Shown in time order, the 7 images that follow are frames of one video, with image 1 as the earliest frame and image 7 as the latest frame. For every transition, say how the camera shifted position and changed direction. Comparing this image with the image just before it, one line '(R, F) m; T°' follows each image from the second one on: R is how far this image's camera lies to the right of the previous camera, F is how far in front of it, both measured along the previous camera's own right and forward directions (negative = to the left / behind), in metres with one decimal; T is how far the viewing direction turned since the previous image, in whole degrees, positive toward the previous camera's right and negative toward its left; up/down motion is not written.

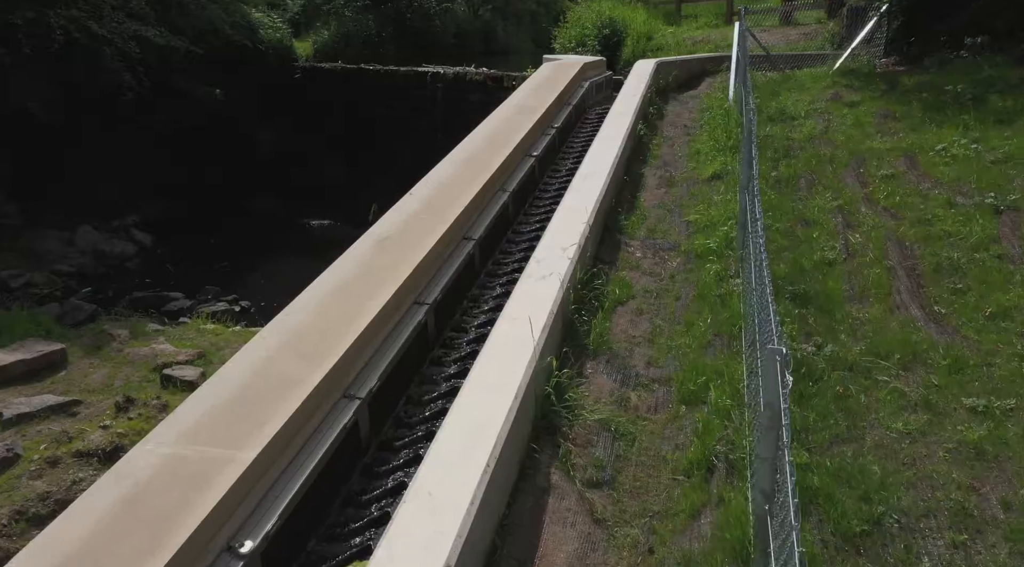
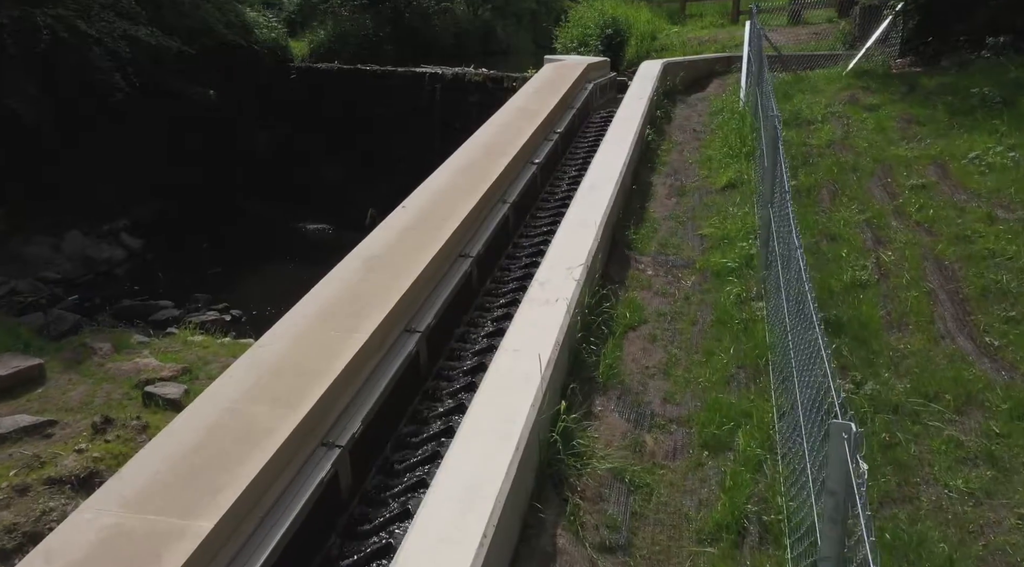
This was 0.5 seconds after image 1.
(0.0, +0.4) m; 0°
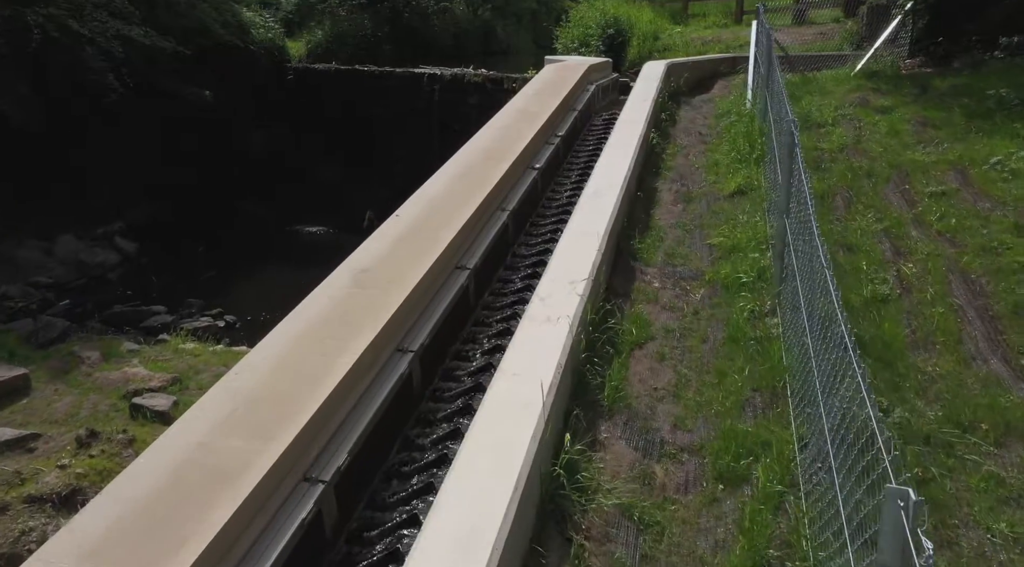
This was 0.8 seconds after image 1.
(0.0, +0.3) m; 0°
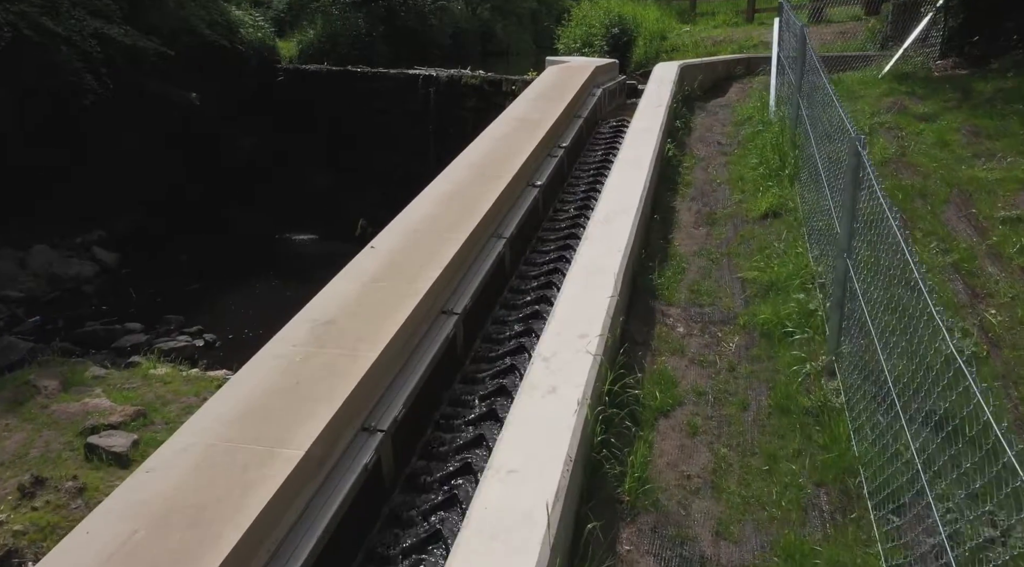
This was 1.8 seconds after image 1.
(0.0, +0.8) m; 0°
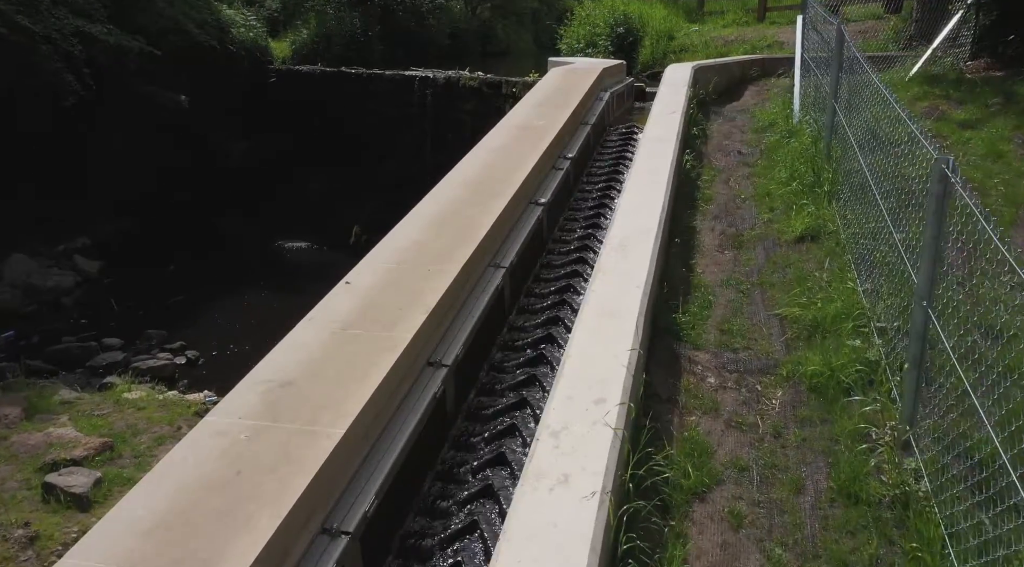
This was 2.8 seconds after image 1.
(0.0, +0.6) m; 0°
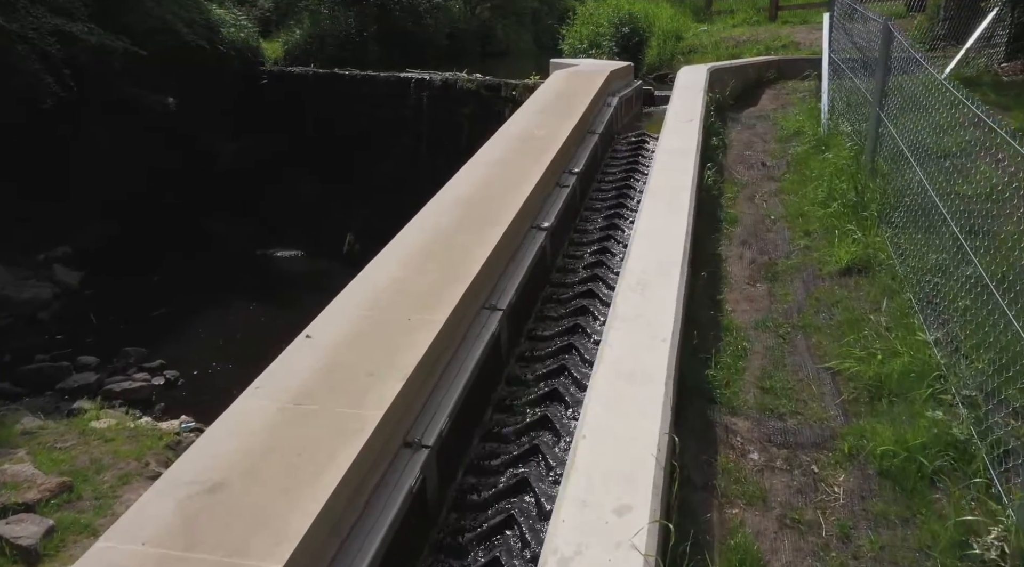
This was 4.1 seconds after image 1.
(0.0, +0.7) m; 0°
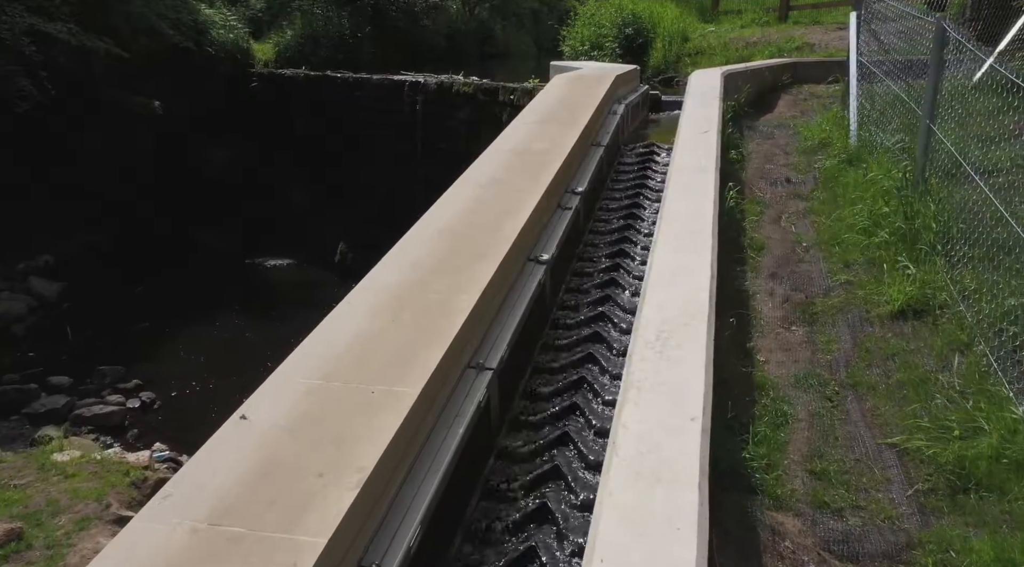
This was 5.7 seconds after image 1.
(0.0, +0.6) m; 0°
